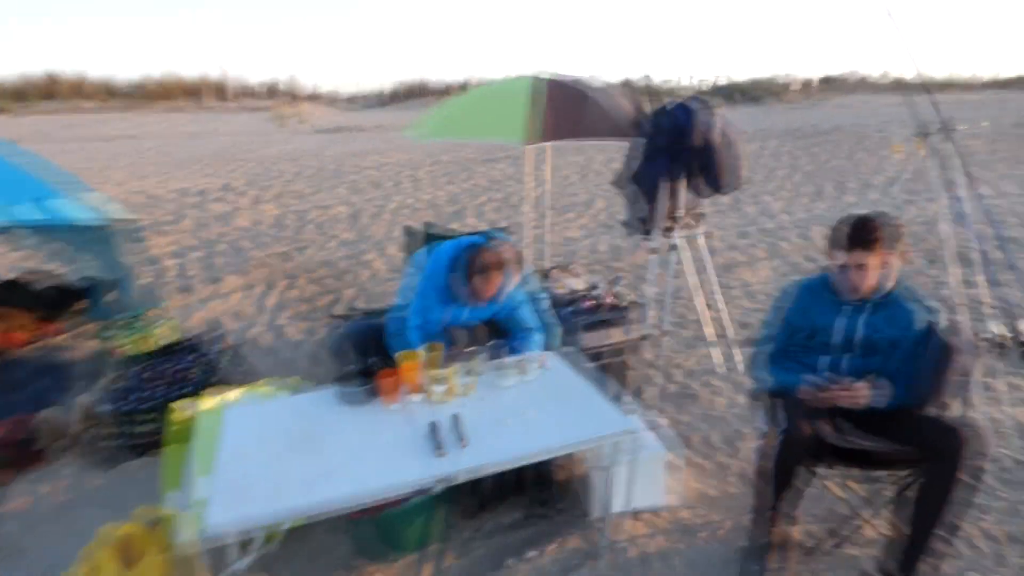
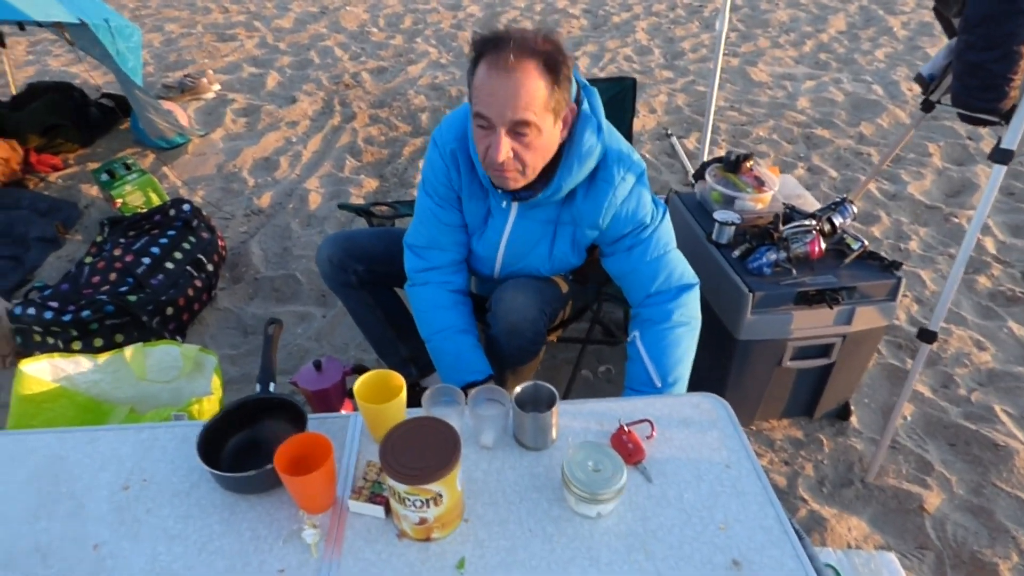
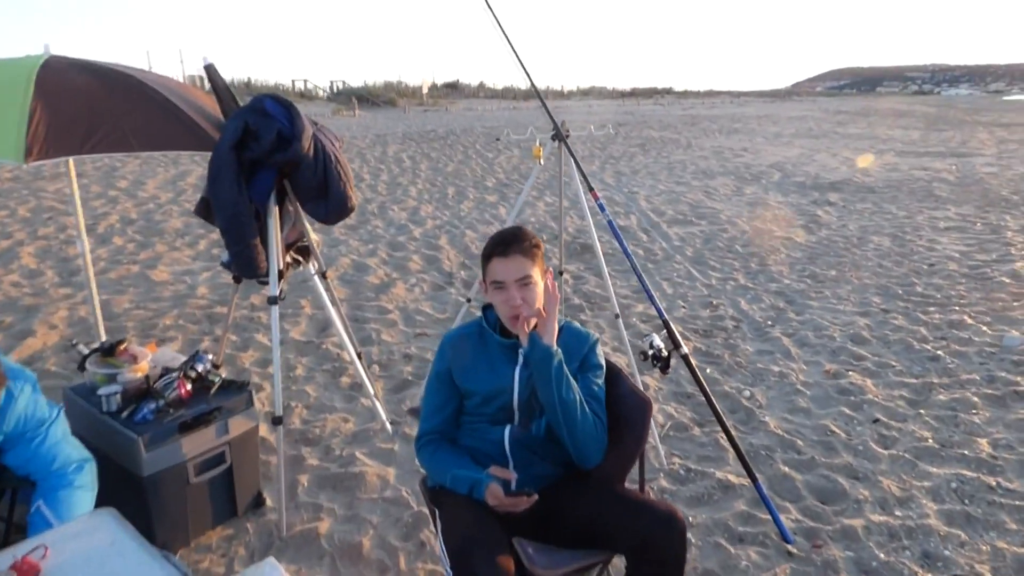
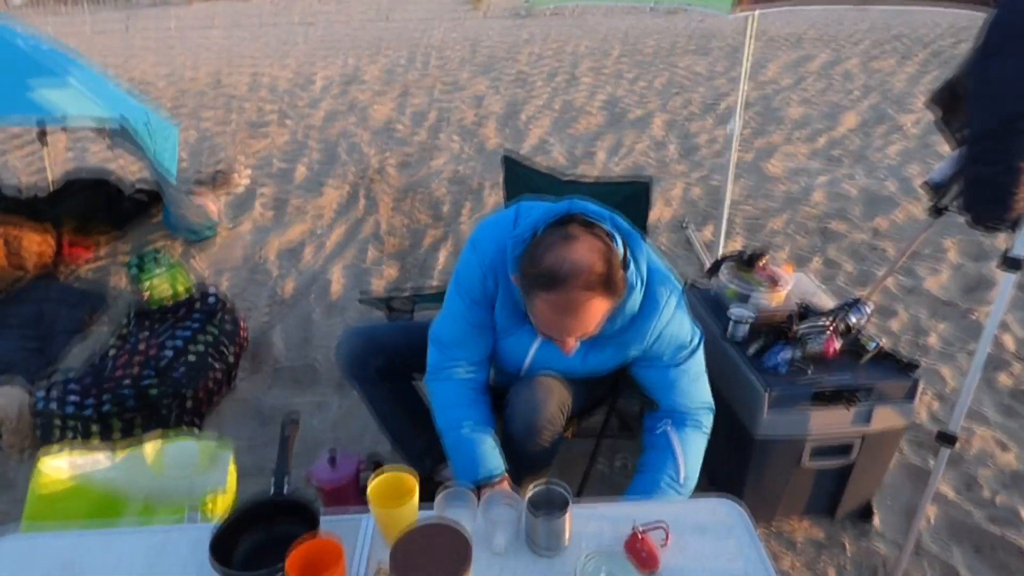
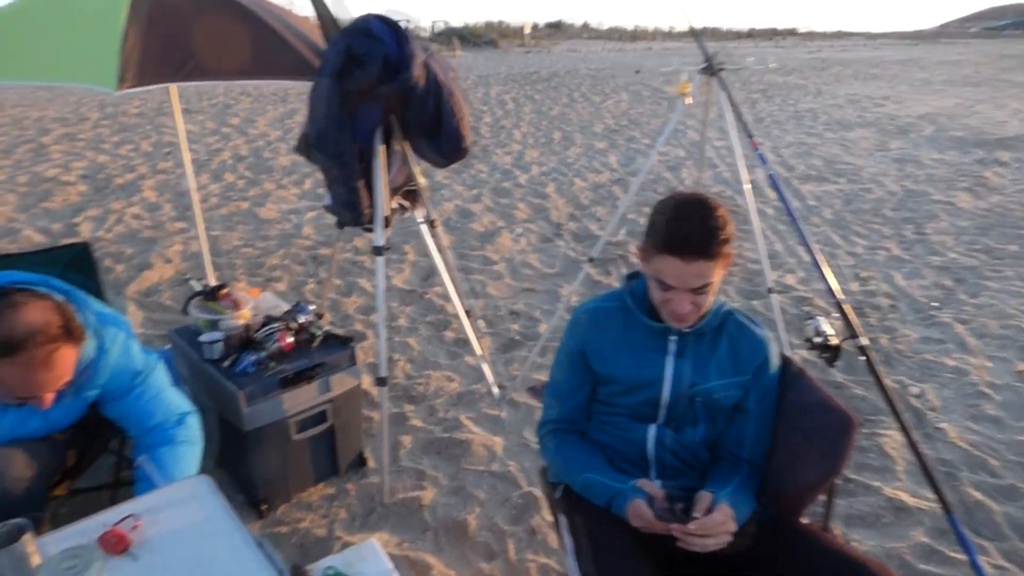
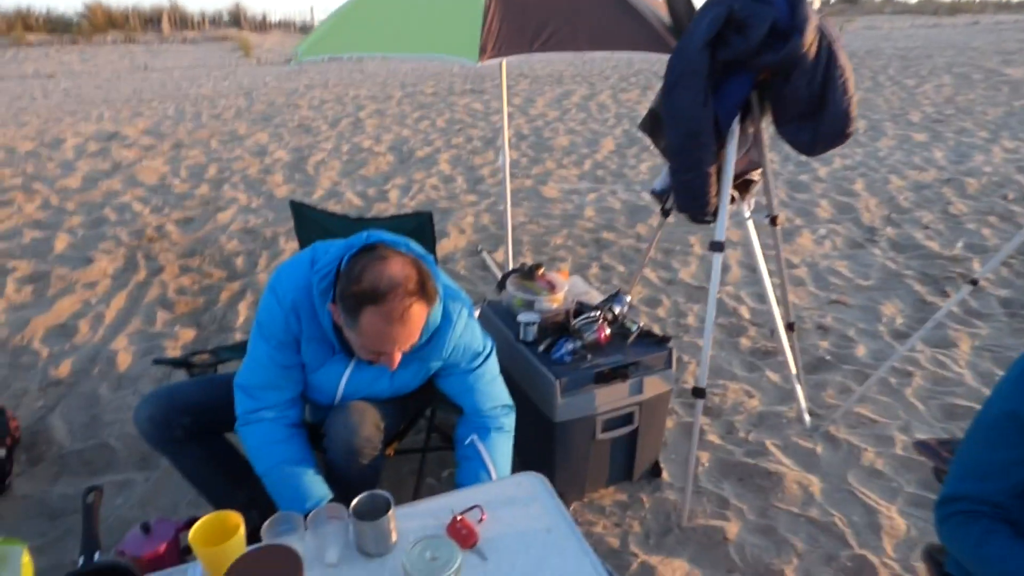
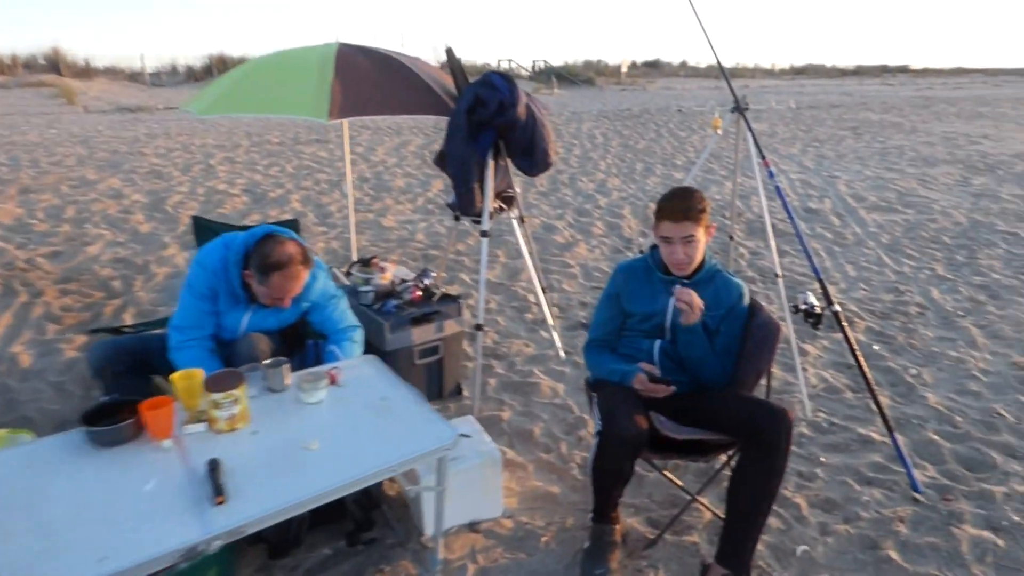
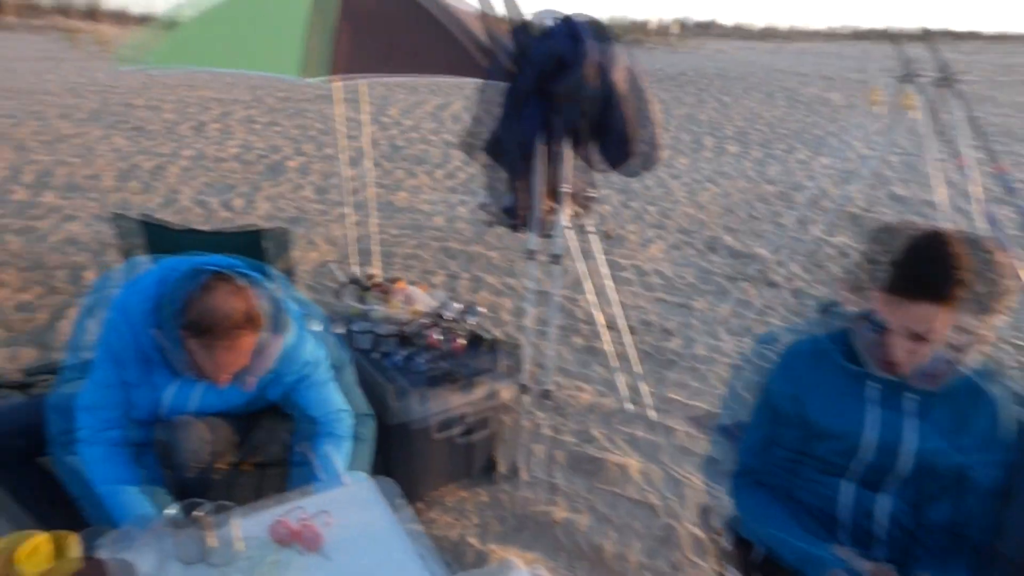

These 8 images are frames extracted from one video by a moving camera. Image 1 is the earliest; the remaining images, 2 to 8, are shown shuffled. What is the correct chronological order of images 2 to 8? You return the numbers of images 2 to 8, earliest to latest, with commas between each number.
7, 3, 5, 8, 6, 4, 2
